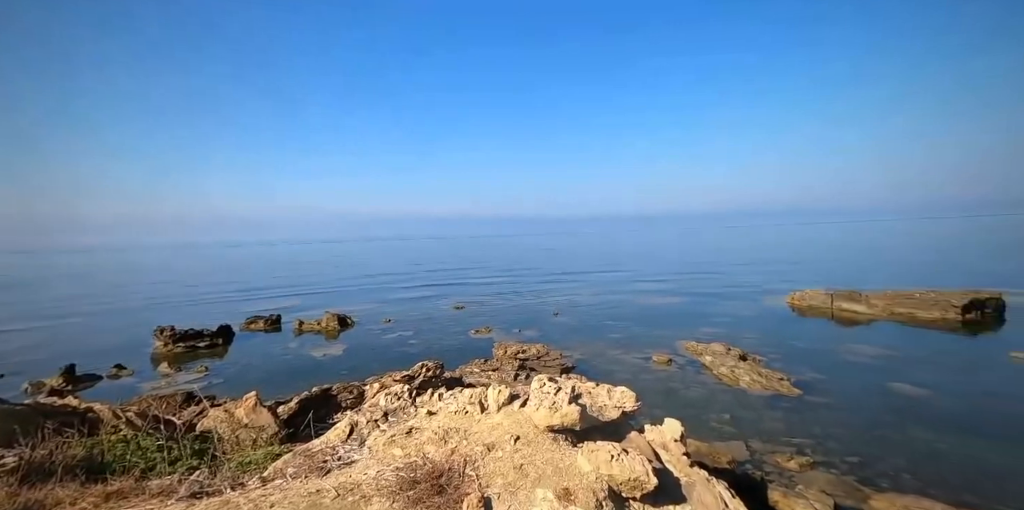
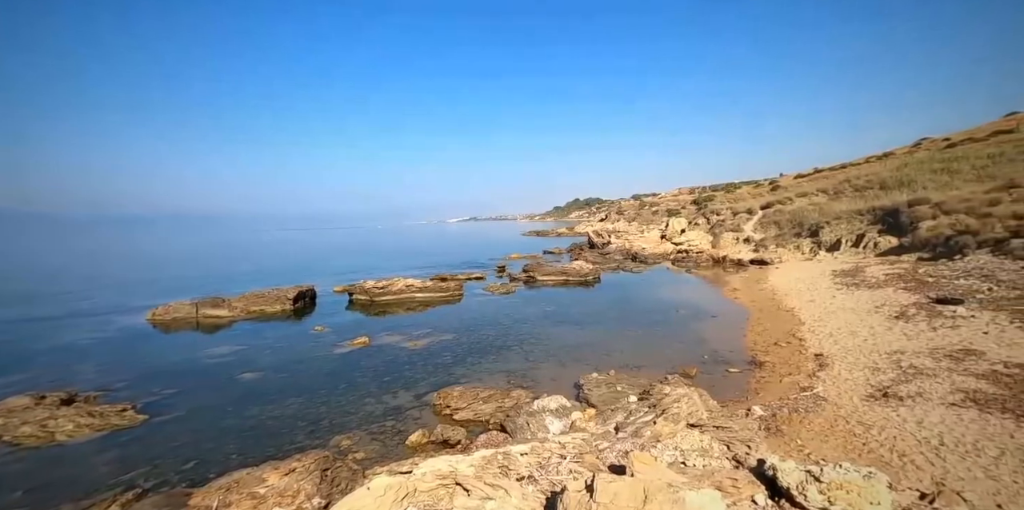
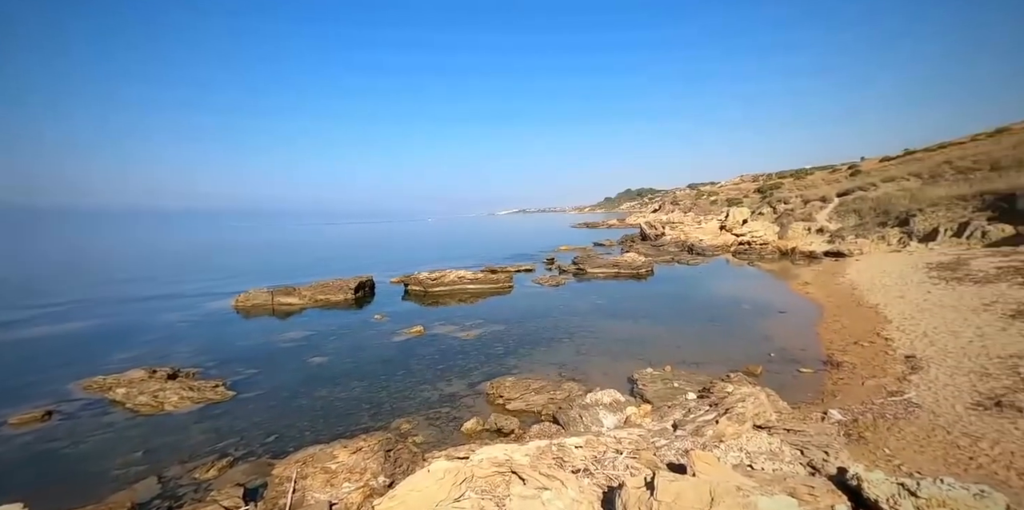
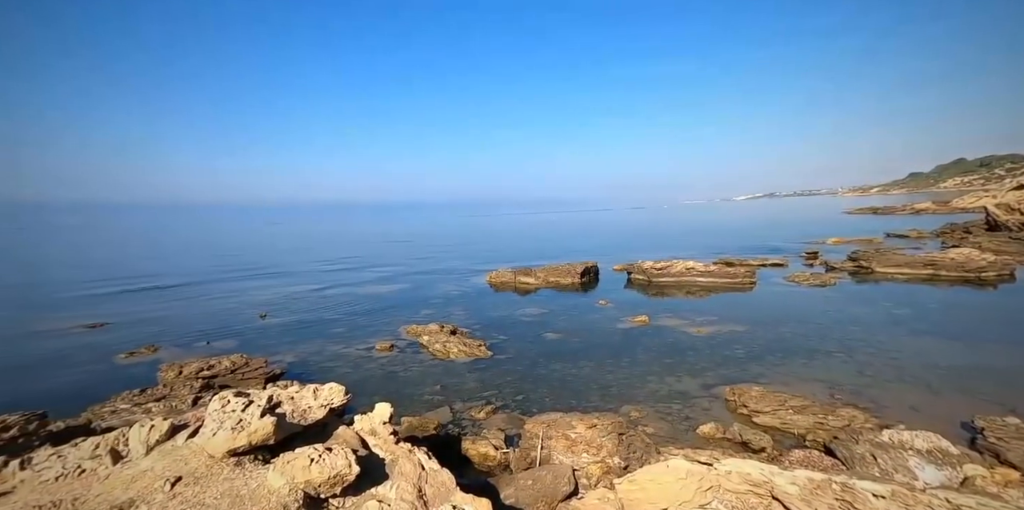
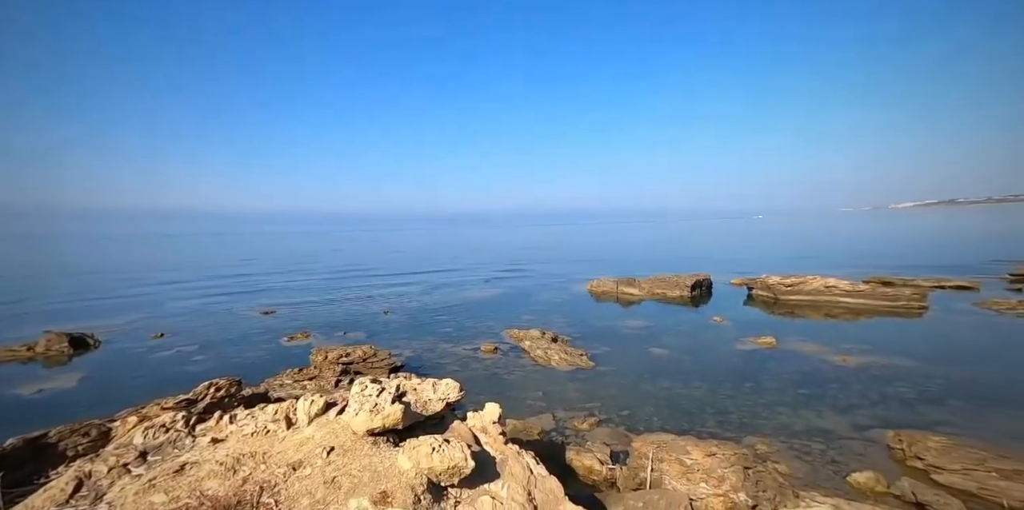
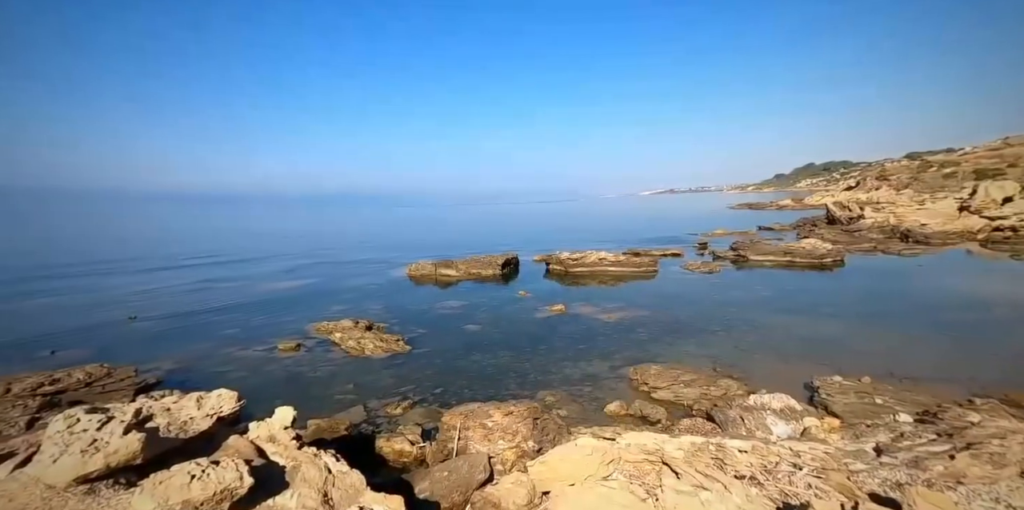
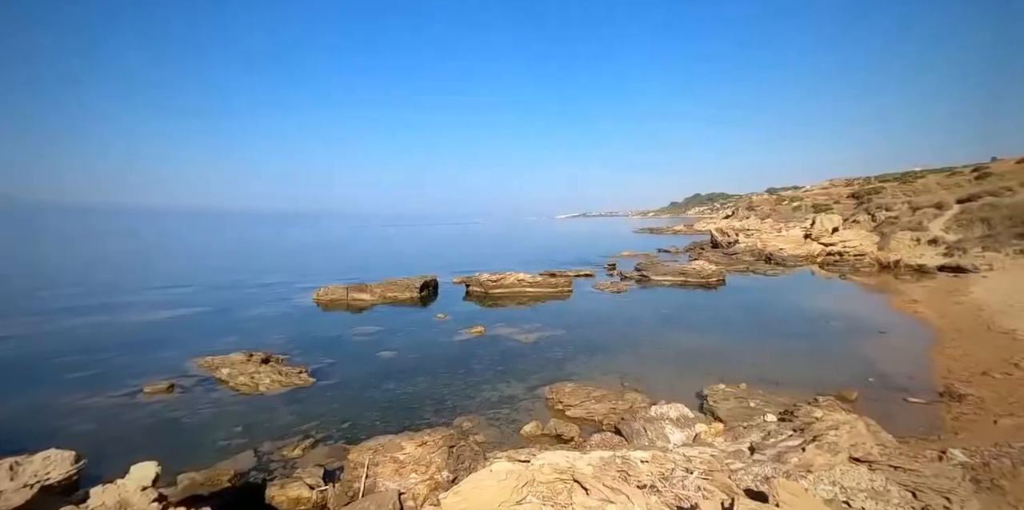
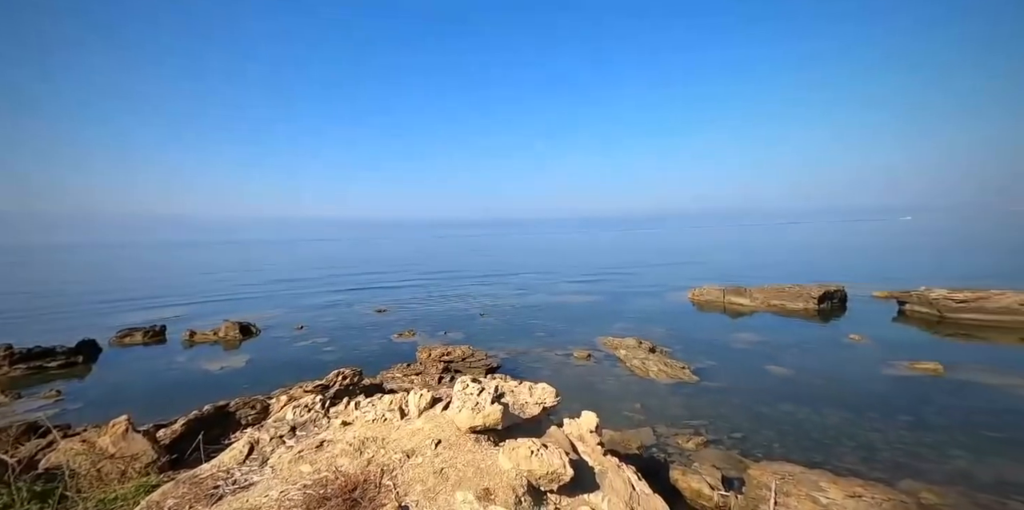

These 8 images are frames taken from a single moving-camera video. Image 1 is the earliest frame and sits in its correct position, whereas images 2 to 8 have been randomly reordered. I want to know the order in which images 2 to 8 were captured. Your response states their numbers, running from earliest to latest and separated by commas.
8, 5, 7, 3, 2, 6, 4
